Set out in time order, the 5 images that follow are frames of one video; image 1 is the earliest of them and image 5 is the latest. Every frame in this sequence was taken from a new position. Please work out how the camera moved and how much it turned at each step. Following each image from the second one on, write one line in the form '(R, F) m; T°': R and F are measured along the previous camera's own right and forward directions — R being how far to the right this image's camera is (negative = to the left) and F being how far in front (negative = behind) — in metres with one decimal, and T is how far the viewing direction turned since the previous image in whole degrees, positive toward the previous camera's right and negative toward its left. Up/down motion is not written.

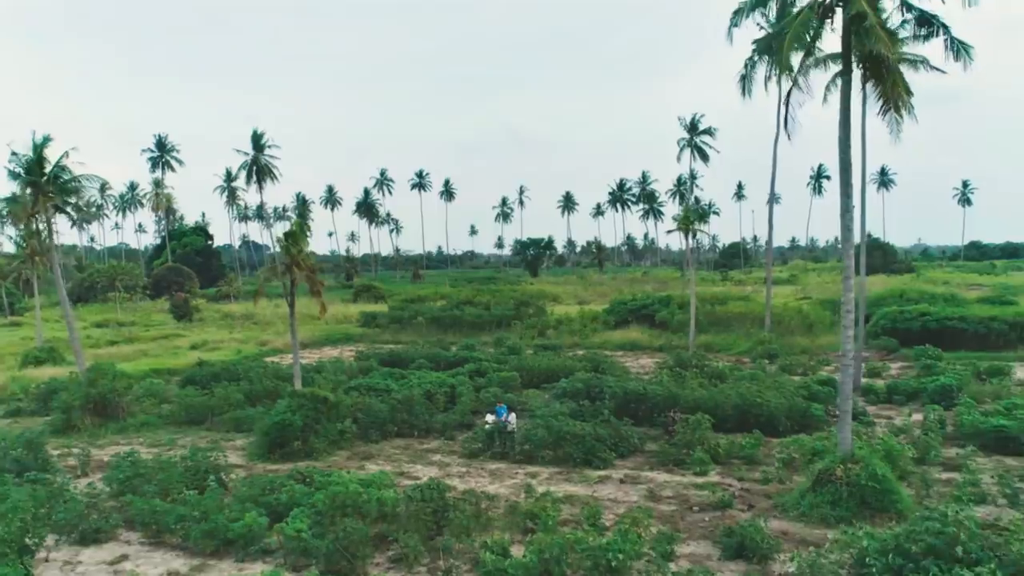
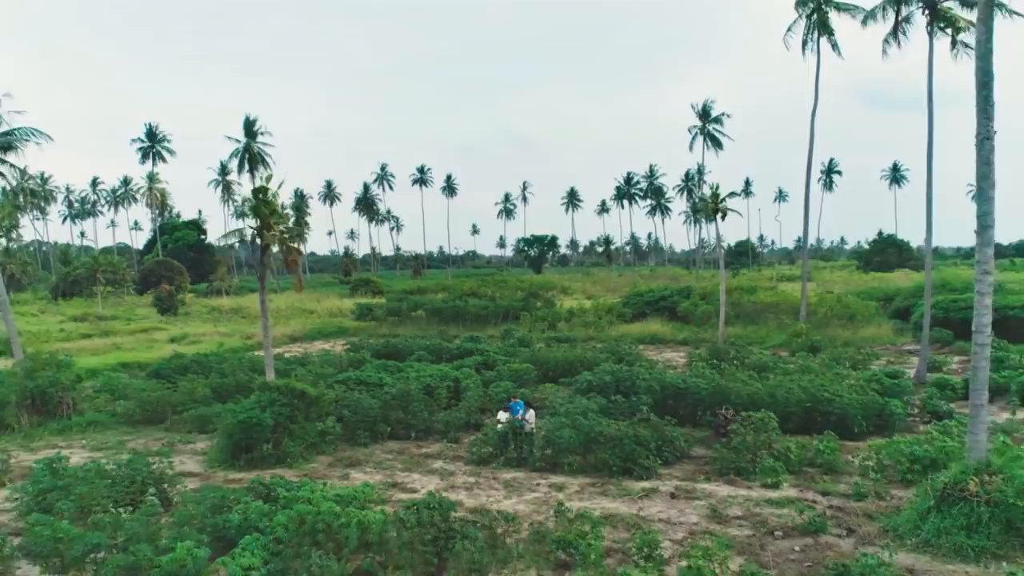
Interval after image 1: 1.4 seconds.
(-0.3, +3.3) m; 0°
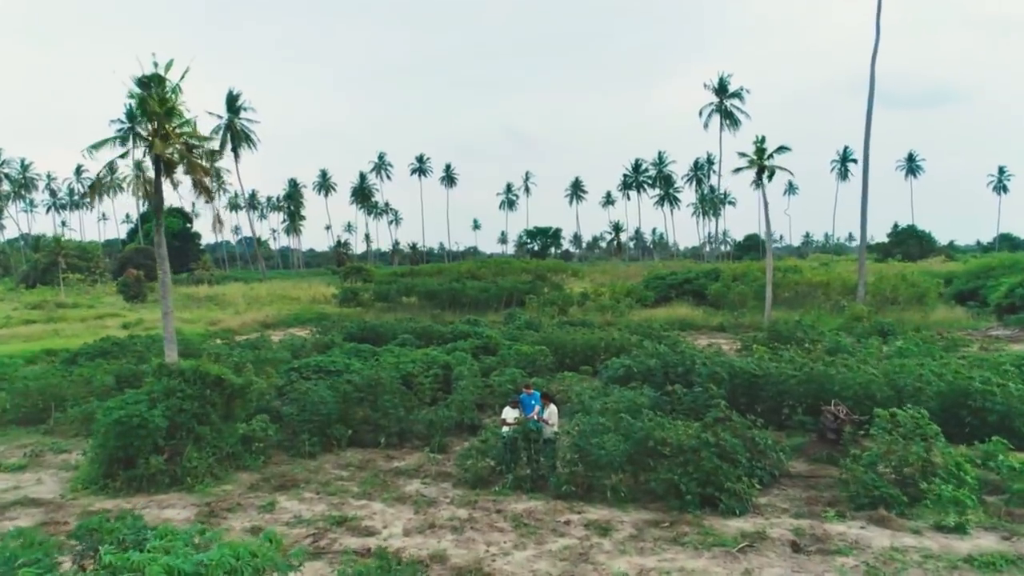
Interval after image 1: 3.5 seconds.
(-0.1, +4.9) m; 0°
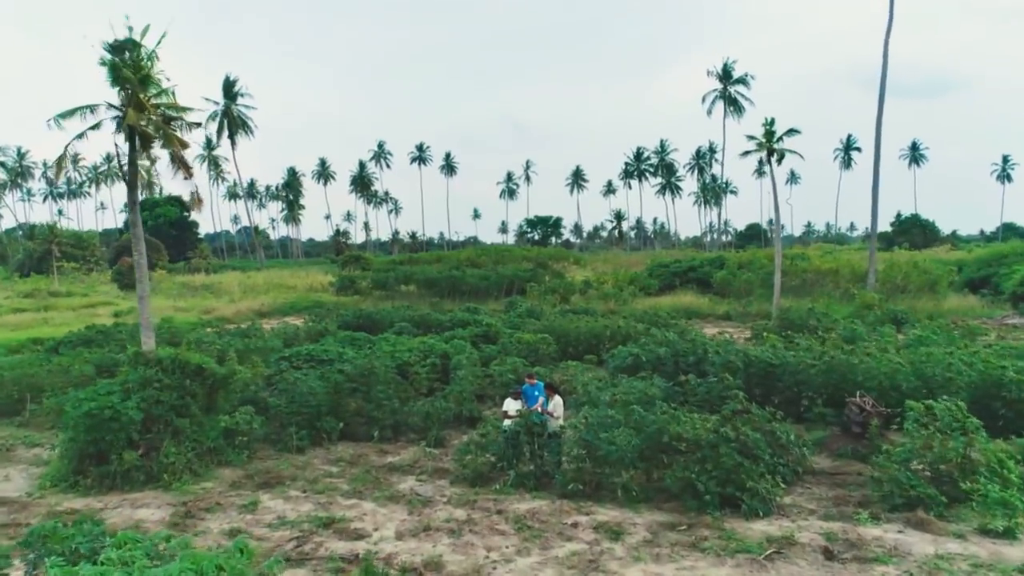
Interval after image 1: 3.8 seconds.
(0.0, +0.7) m; 0°
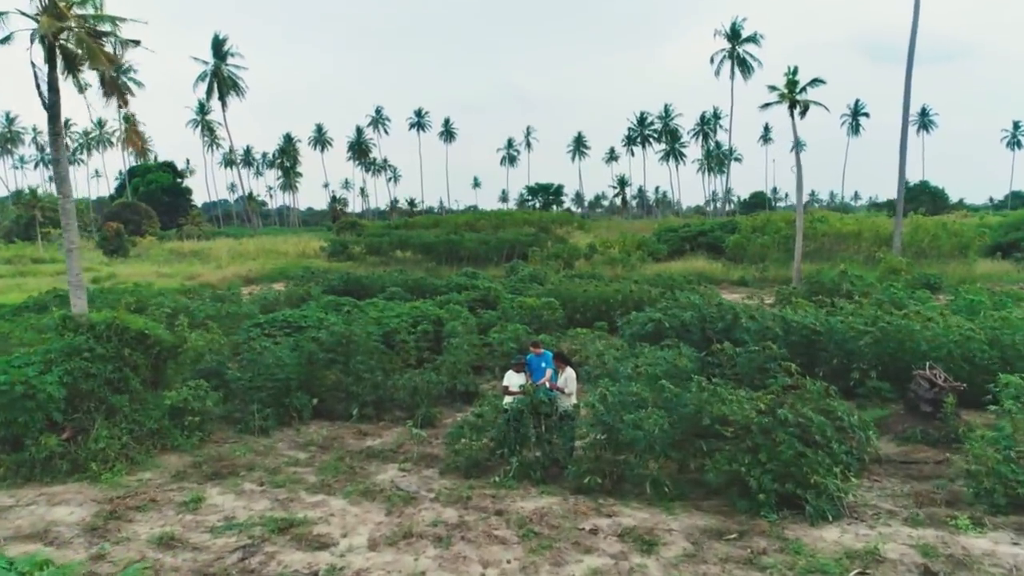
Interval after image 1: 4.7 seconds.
(0.0, +1.7) m; 0°
